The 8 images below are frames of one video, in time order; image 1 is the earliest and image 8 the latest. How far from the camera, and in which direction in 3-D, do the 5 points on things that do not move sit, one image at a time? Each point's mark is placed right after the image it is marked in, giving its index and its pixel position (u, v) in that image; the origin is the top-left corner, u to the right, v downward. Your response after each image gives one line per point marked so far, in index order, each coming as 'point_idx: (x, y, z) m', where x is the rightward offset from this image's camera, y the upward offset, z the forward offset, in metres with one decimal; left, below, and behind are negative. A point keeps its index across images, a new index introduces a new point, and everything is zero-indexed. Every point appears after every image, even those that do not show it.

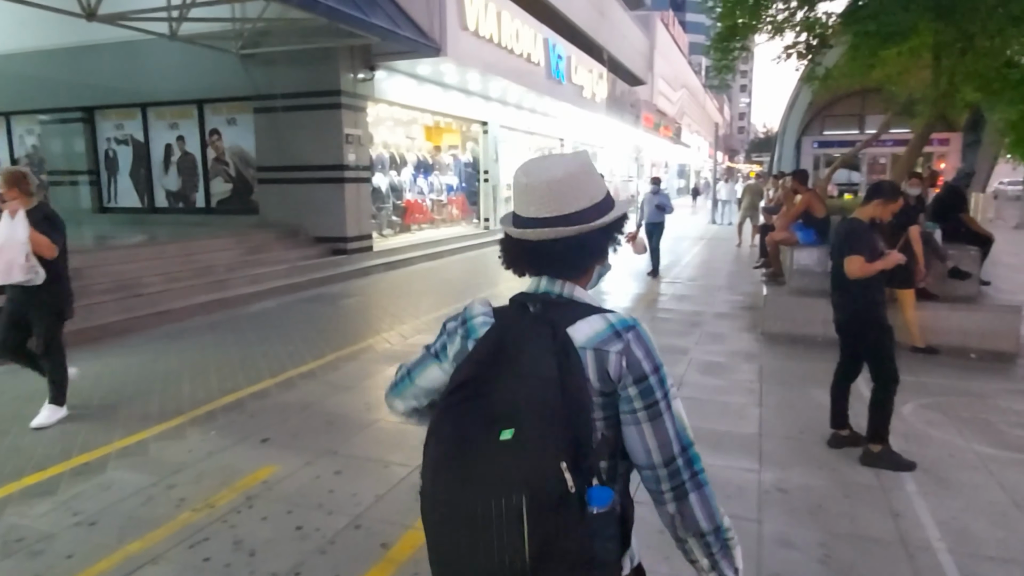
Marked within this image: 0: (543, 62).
0: (+0.8, +6.1, +19.0) m
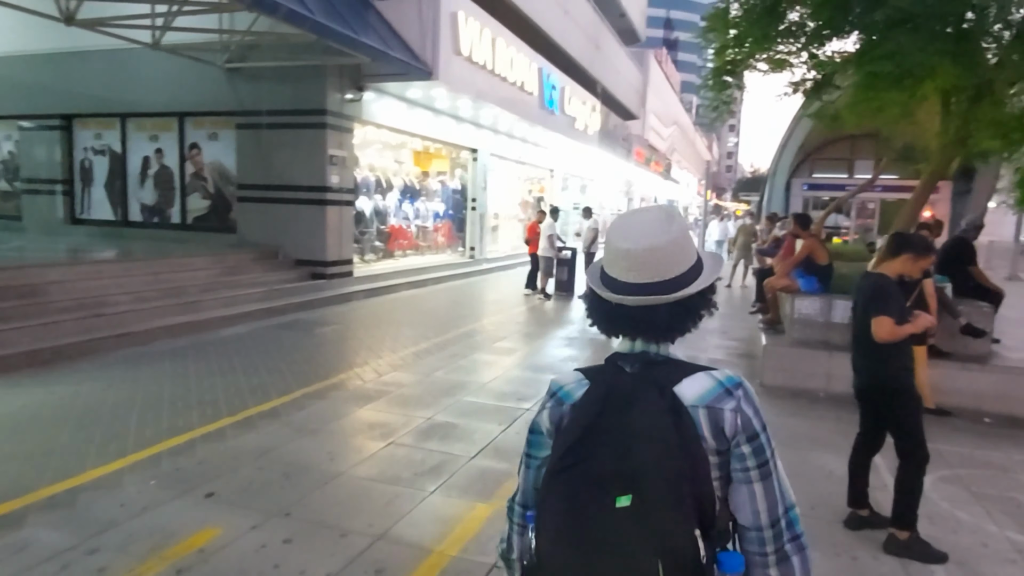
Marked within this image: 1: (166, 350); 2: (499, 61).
0: (+0.7, +5.3, +18.8) m
1: (-4.1, -0.7, +8.3) m
2: (-0.3, +5.1, +15.8) m
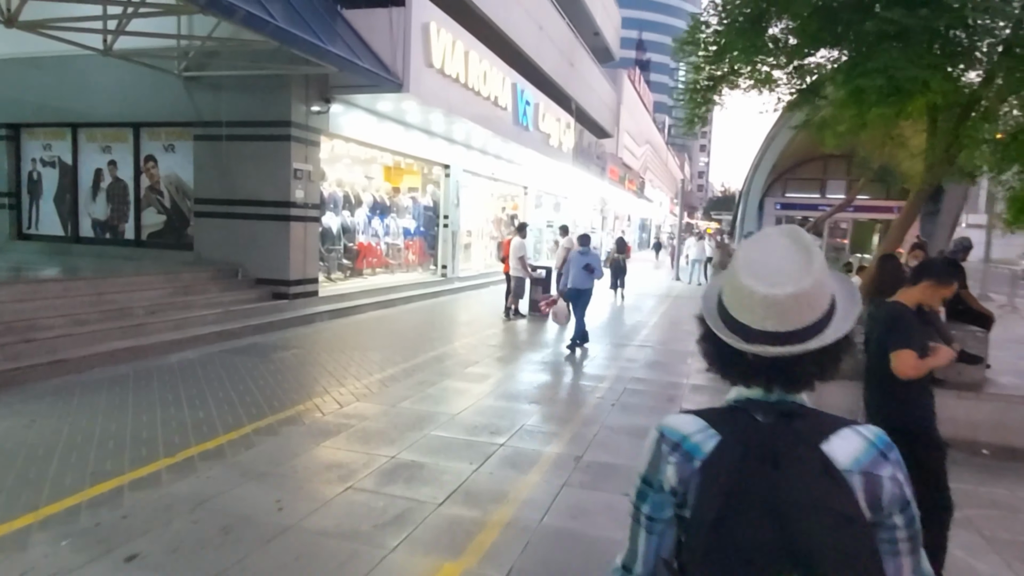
0: (0.0, +4.8, +18.4) m
1: (-4.4, -1.0, +7.6) m
2: (-0.9, +4.7, +15.4) m
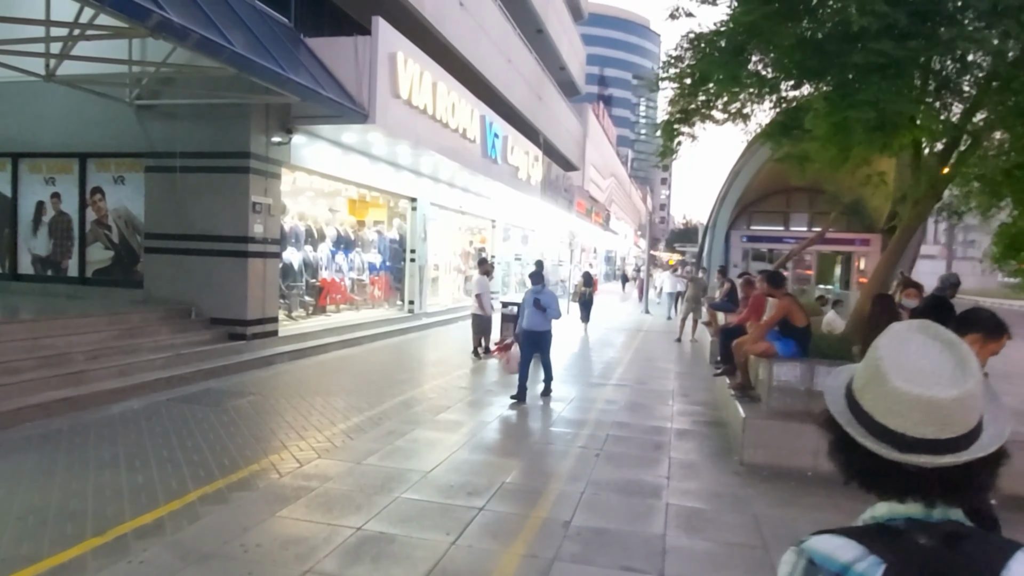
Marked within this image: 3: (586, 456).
0: (-0.8, +3.8, +18.1) m
1: (-4.6, -1.4, +6.8) m
2: (-1.5, +3.9, +15.0) m
3: (+0.7, -1.7, +7.0) m
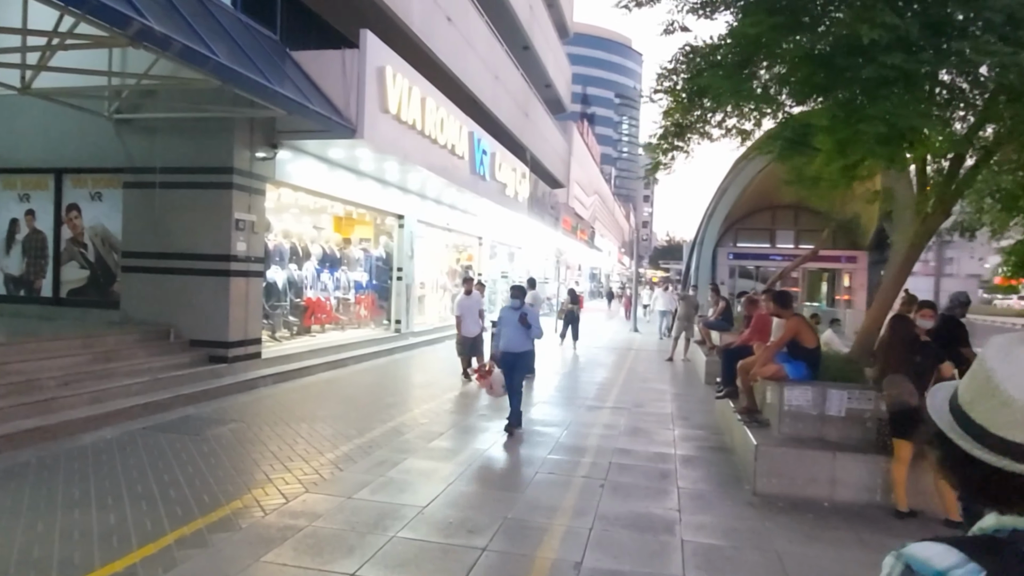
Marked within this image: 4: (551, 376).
0: (-1.1, +3.4, +17.8) m
1: (-4.6, -1.6, +6.3) m
2: (-1.7, +3.5, +14.7) m
3: (+0.7, -1.9, +6.6) m
4: (+0.8, -1.8, +14.1) m
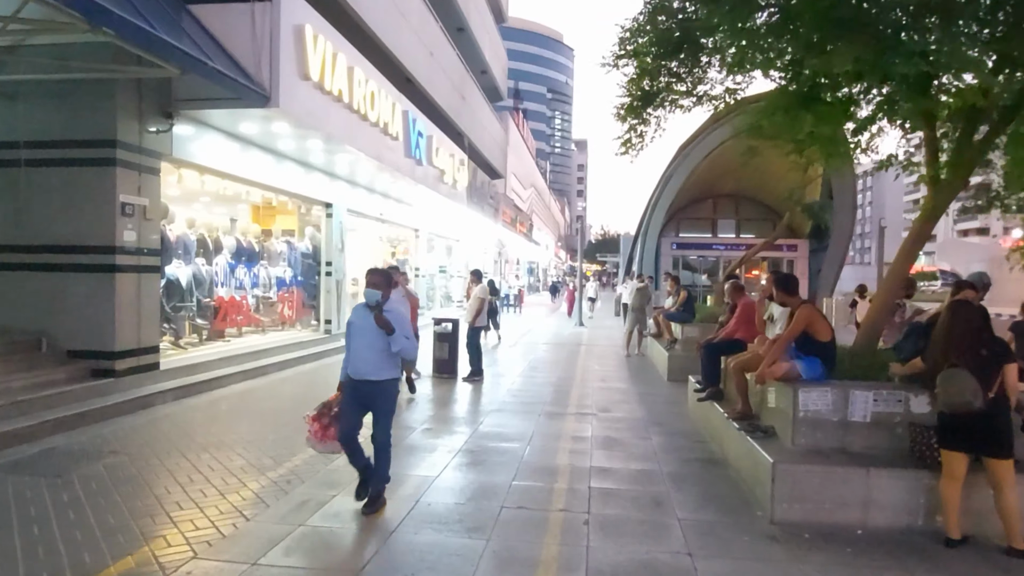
0: (-2.5, +3.5, +16.1) m
1: (-4.8, -1.6, +4.4) m
2: (-2.9, +3.6, +13.0) m
3: (+0.4, -1.8, +5.2) m
4: (-0.2, -1.6, +12.7) m
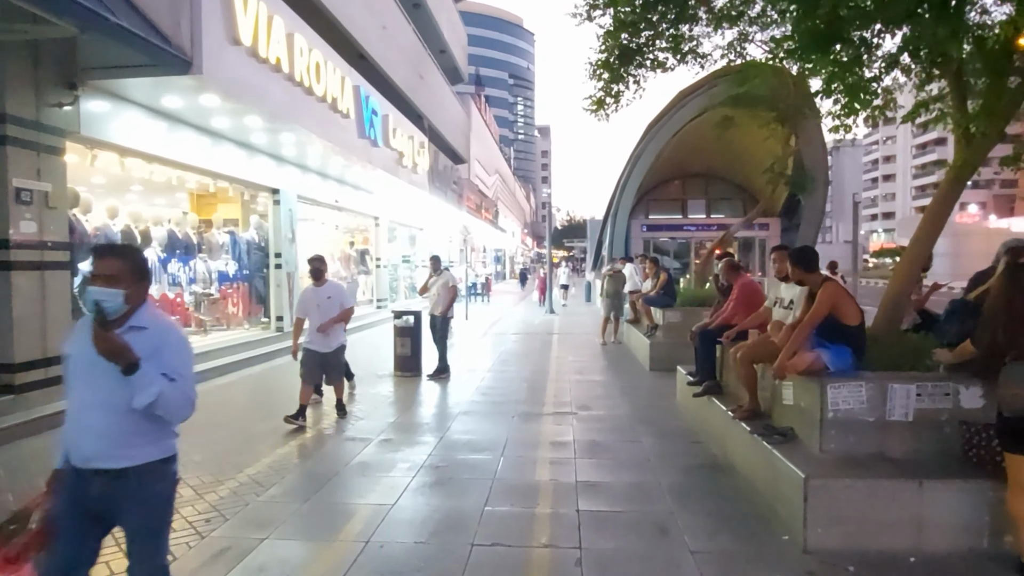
0: (-3.3, +3.7, +14.8) m
1: (-4.9, -1.7, +3.1) m
2: (-3.5, +3.7, +11.7) m
3: (+0.3, -1.7, +4.2) m
4: (-0.7, -1.4, +11.6) m
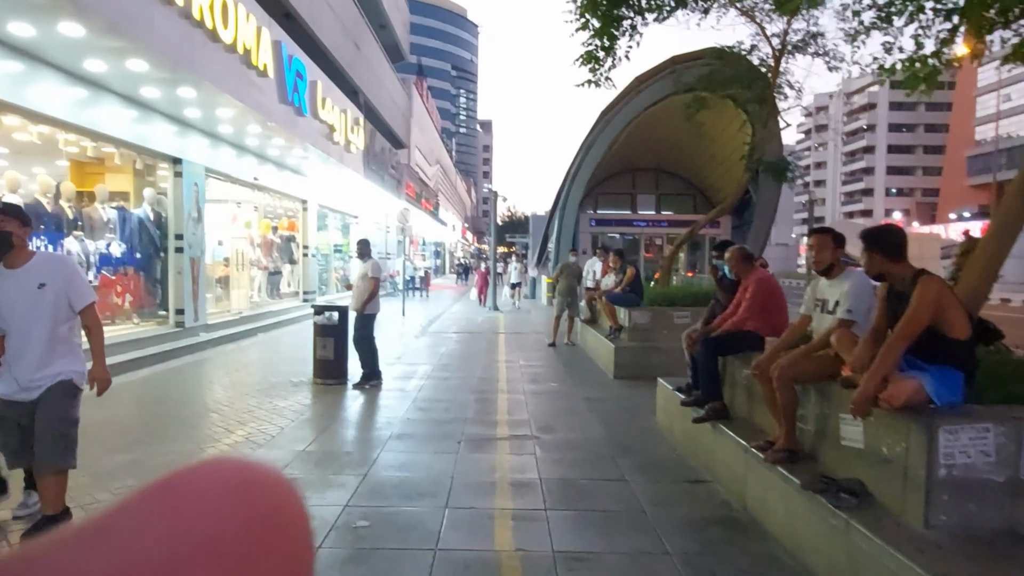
0: (-4.3, +3.8, +12.7) m
1: (-5.0, -1.5, +1.0) m
2: (-4.2, +3.9, +9.6) m
3: (+0.1, -1.6, +2.4) m
4: (-1.5, -1.3, +9.7) m
